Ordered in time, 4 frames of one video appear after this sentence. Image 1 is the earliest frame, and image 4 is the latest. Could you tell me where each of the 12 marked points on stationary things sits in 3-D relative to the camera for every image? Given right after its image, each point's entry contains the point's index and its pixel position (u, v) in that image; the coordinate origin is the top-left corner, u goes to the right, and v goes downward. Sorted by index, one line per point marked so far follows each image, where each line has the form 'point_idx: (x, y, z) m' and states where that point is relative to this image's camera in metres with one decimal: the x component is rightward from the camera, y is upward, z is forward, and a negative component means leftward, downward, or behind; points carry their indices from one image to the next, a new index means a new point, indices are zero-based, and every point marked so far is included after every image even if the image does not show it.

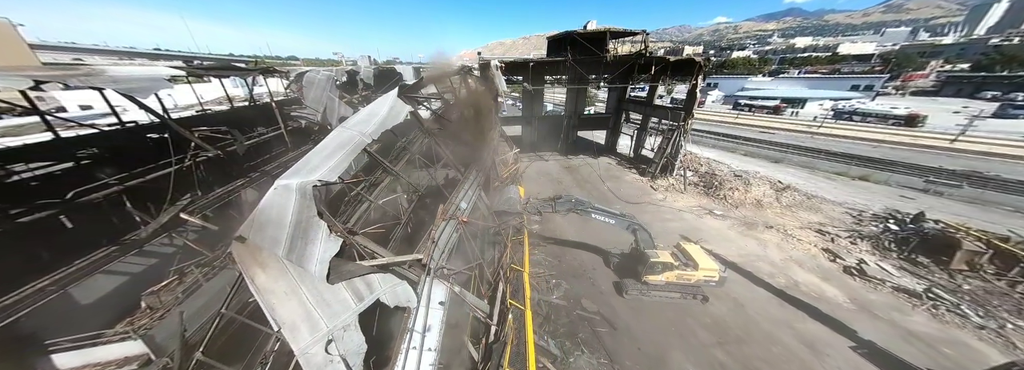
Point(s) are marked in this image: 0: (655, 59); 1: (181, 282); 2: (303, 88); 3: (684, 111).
0: (+10.5, +9.2, +17.2) m
1: (-7.8, -2.3, +5.6) m
2: (-10.0, +4.7, +11.4) m
3: (+12.9, +5.5, +17.8) m
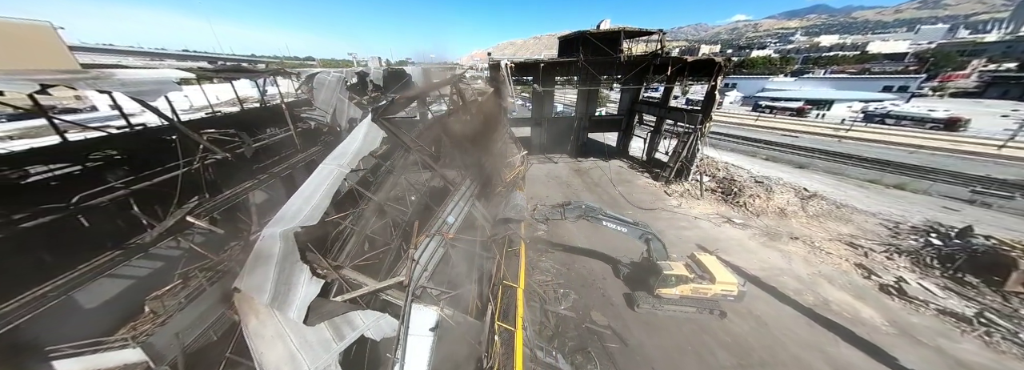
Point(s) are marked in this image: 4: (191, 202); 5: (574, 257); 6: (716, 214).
0: (+11.2, +8.8, +16.5) m
1: (-7.7, -2.4, +5.5) m
2: (-9.6, +4.6, +11.4) m
3: (+13.6, +5.1, +17.0) m
4: (-8.5, -0.5, +6.2) m
5: (+3.1, -3.0, +10.8) m
6: (+12.9, -1.9, +15.0) m
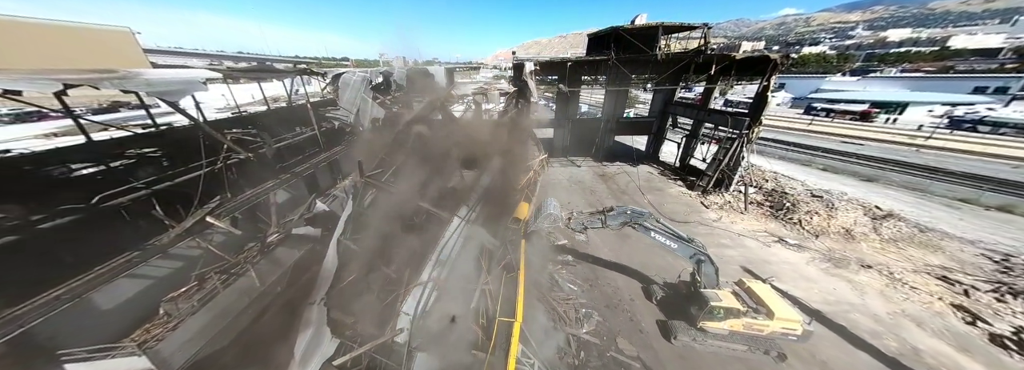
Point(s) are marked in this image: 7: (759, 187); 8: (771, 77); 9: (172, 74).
0: (+12.9, +8.1, +14.9) m
1: (-7.2, -2.4, +5.5) m
2: (-8.4, +4.6, +11.5) m
3: (+15.2, +4.3, +15.1) m
4: (-7.9, -0.5, +6.2) m
5: (+3.9, -3.4, +9.9) m
6: (+14.0, -2.6, +13.2) m
7: (+17.7, -0.2, +16.8) m
8: (+14.8, +6.2, +13.5) m
9: (-8.2, +2.7, +5.6) m
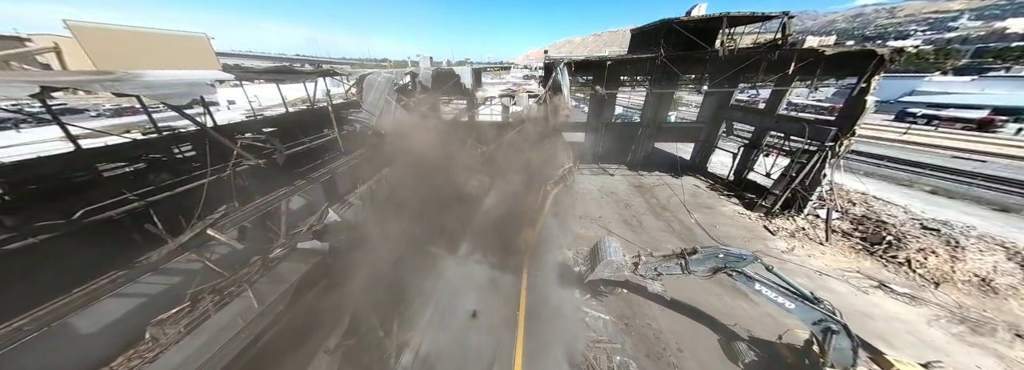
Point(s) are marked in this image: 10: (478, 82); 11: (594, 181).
0: (+14.7, +6.9, +12.2) m
1: (-6.8, -2.6, +5.0) m
2: (-6.9, +4.4, +11.1) m
3: (+16.8, +3.0, +12.2) m
4: (-7.3, -0.7, +5.8) m
5: (+4.7, -4.2, +8.2) m
6: (+15.1, -3.9, +10.4) m
7: (+19.3, -1.6, +13.7) m
8: (+16.4, +4.9, +10.6) m
9: (-7.5, +2.4, +5.3) m
10: (-2.6, +7.8, +17.9) m
11: (+6.7, +0.3, +19.3) m
